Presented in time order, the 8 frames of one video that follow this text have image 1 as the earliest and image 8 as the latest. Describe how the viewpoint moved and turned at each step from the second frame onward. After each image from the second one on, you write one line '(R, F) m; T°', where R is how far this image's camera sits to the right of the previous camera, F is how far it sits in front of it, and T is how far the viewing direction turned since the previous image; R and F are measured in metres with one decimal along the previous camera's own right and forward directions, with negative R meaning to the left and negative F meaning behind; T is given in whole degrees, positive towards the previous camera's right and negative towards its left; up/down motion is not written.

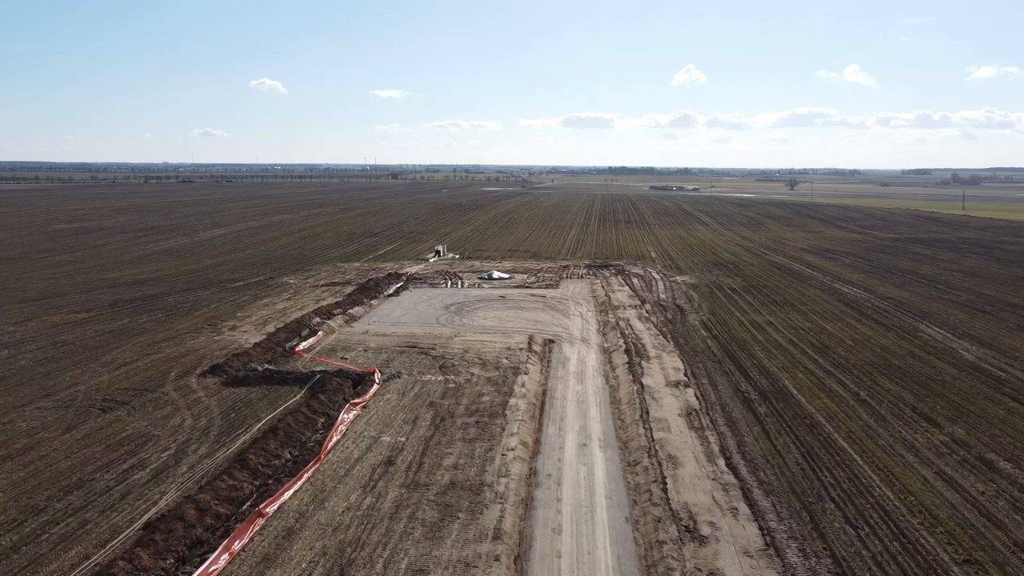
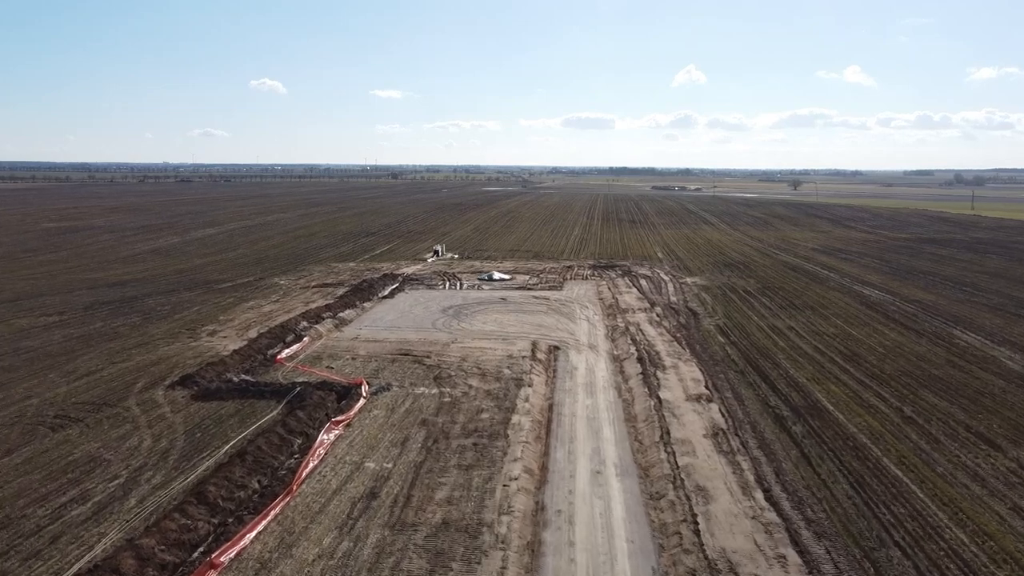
(0.0, +1.9) m; 0°
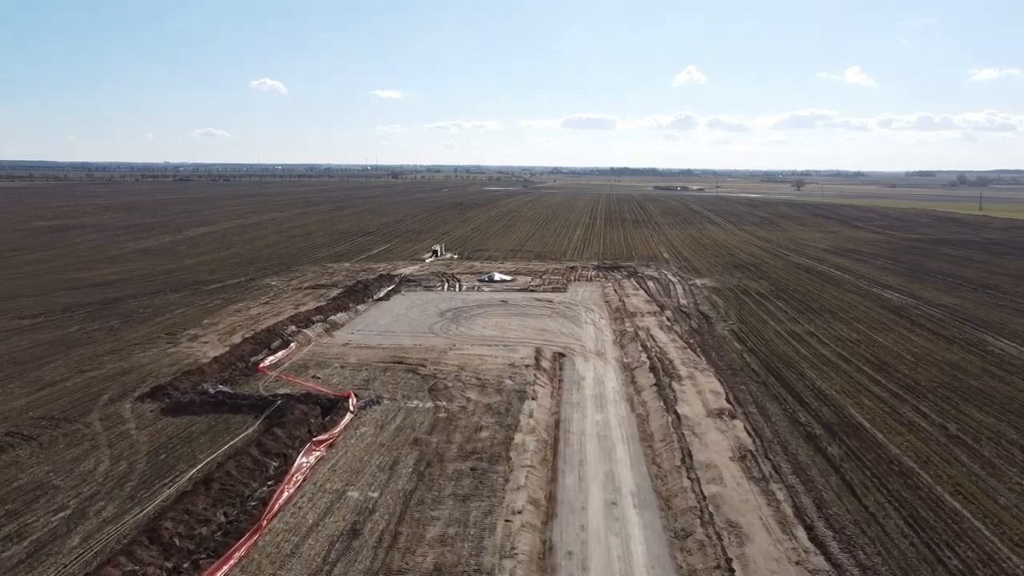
(0.0, +1.6) m; 0°
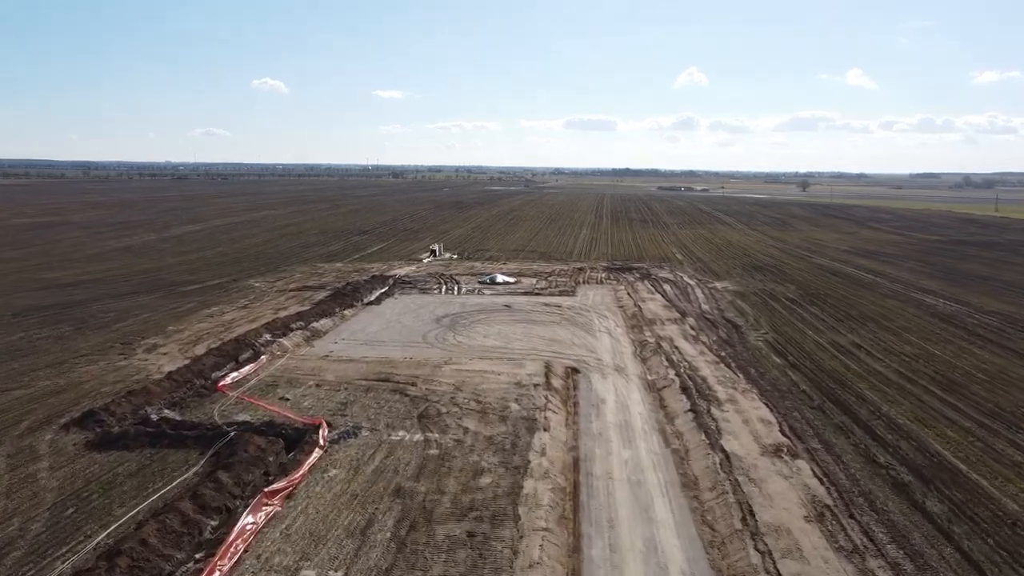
(-0.1, +3.0) m; 0°
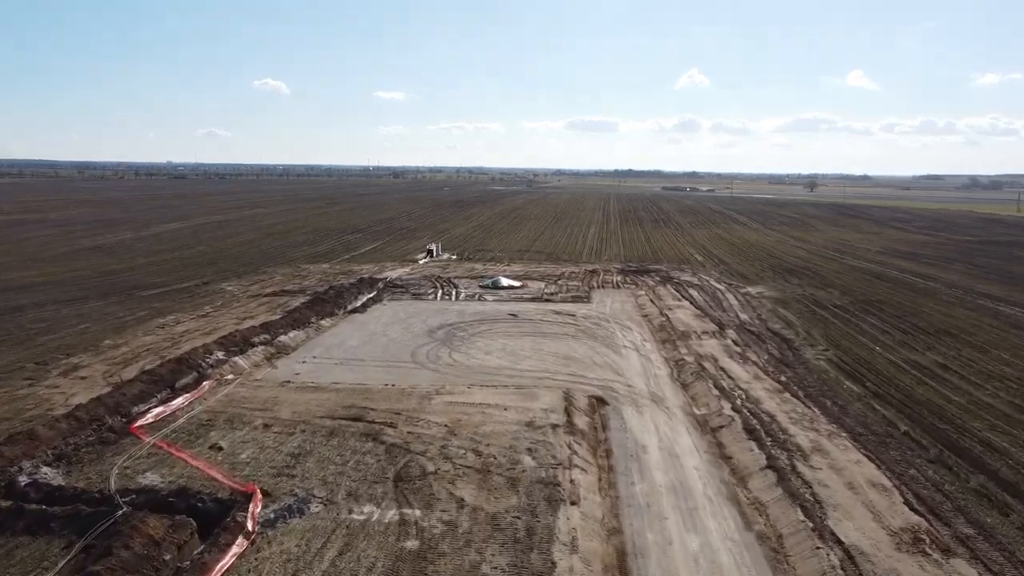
(-0.1, +3.9) m; 0°
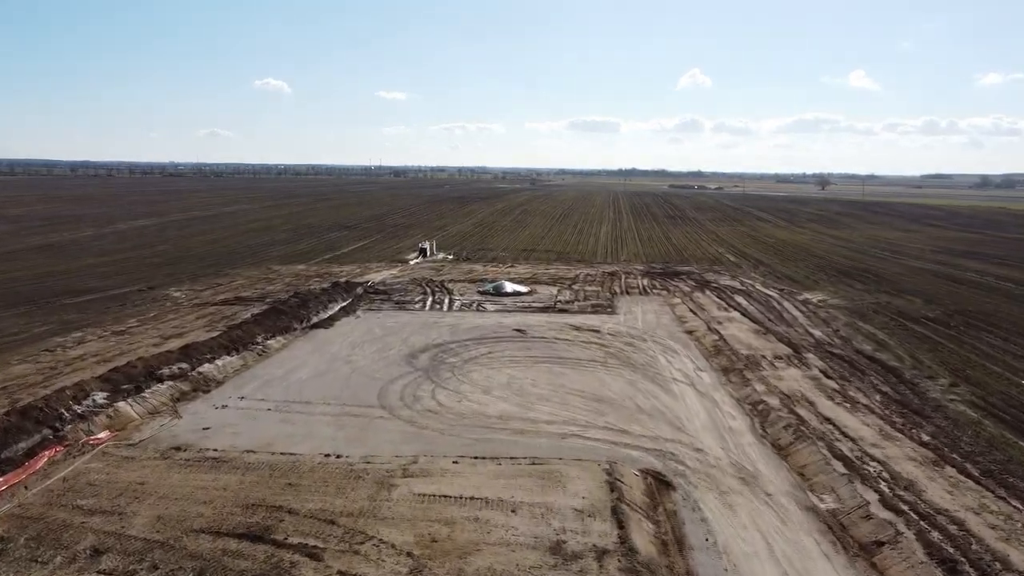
(-0.1, +5.3) m; 0°
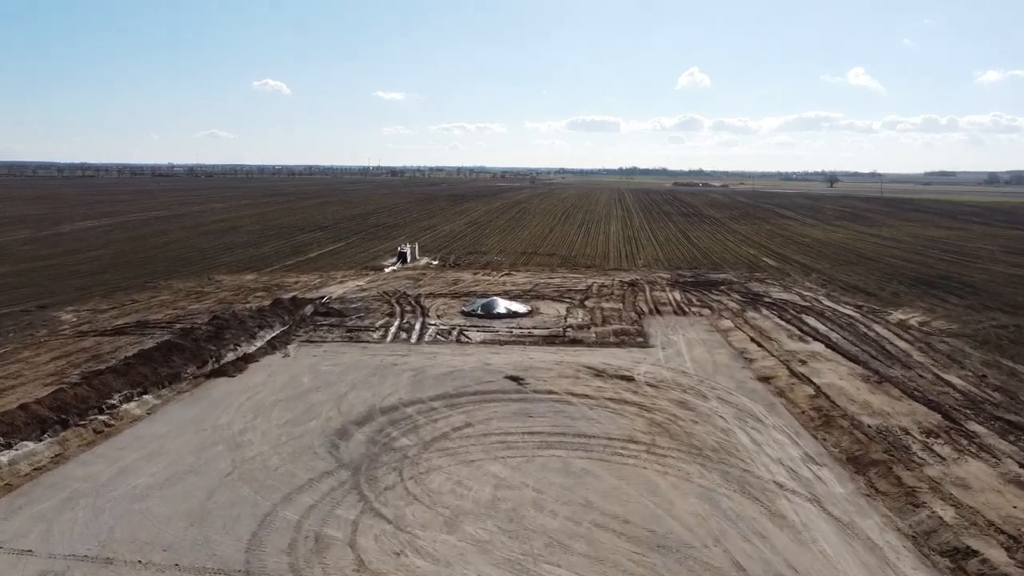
(+0.1, +6.0) m; 0°
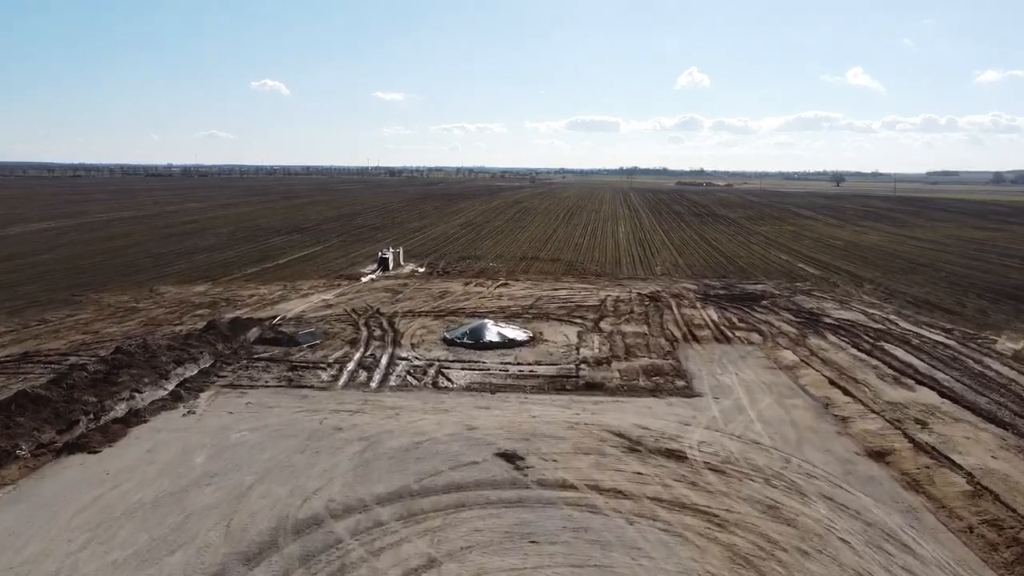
(+0.1, +4.1) m; 0°
